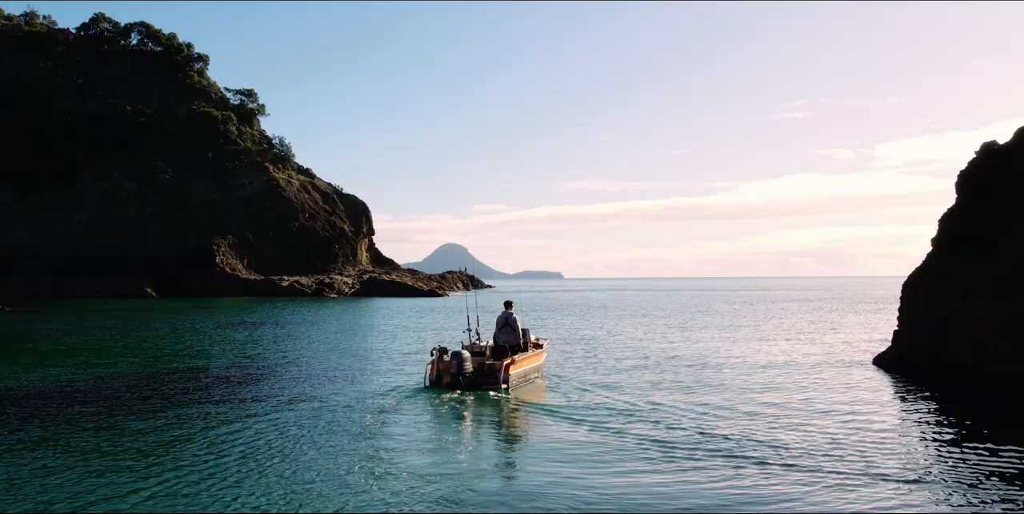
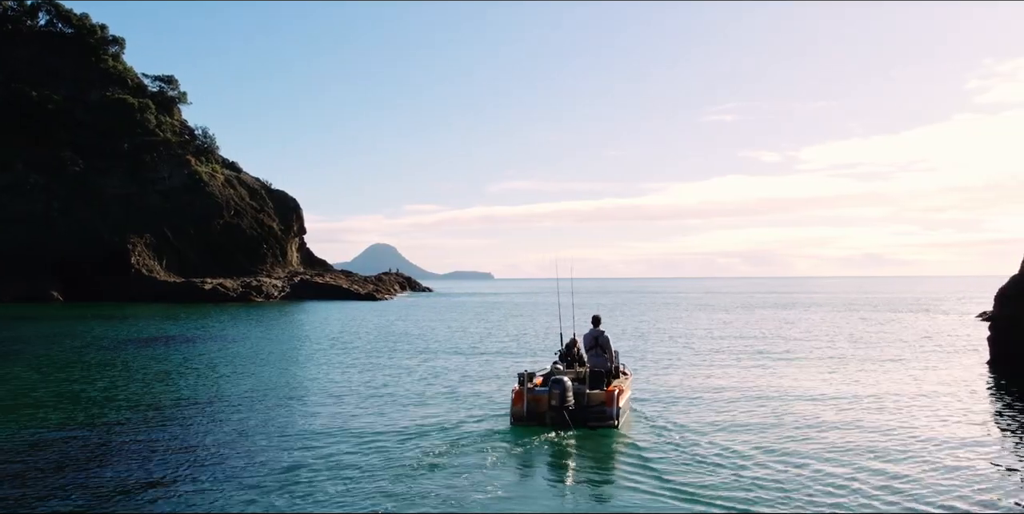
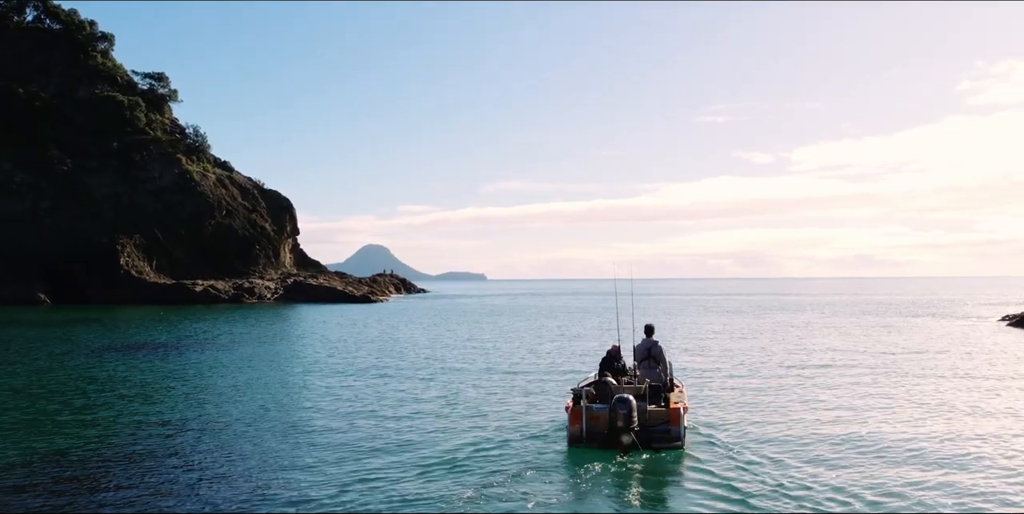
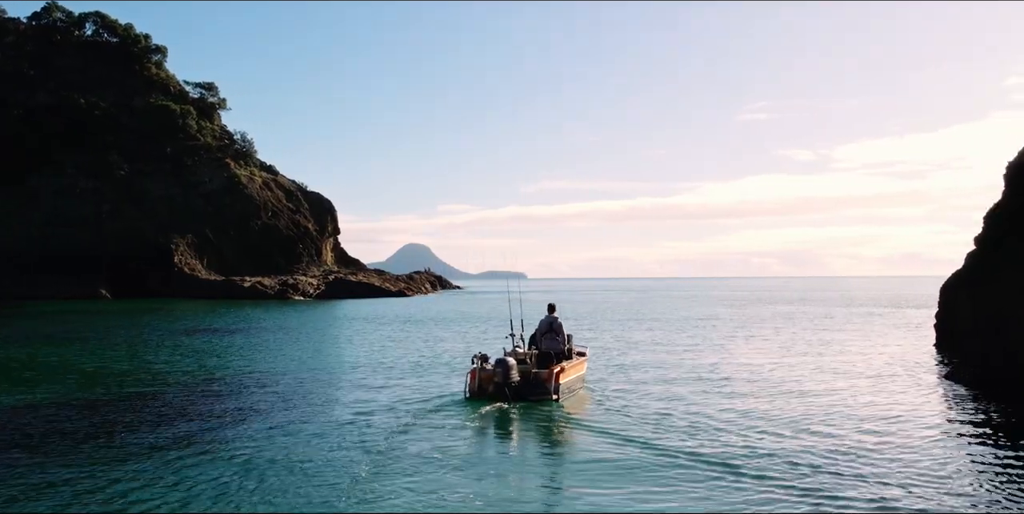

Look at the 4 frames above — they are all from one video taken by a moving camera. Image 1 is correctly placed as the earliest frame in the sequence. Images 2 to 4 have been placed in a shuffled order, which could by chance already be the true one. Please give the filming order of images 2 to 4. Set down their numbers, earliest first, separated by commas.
4, 2, 3
